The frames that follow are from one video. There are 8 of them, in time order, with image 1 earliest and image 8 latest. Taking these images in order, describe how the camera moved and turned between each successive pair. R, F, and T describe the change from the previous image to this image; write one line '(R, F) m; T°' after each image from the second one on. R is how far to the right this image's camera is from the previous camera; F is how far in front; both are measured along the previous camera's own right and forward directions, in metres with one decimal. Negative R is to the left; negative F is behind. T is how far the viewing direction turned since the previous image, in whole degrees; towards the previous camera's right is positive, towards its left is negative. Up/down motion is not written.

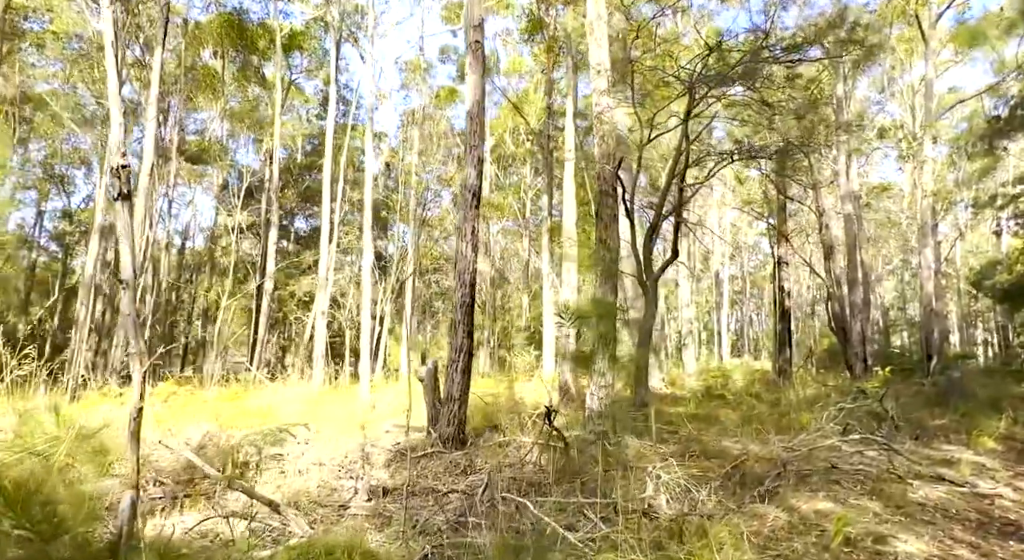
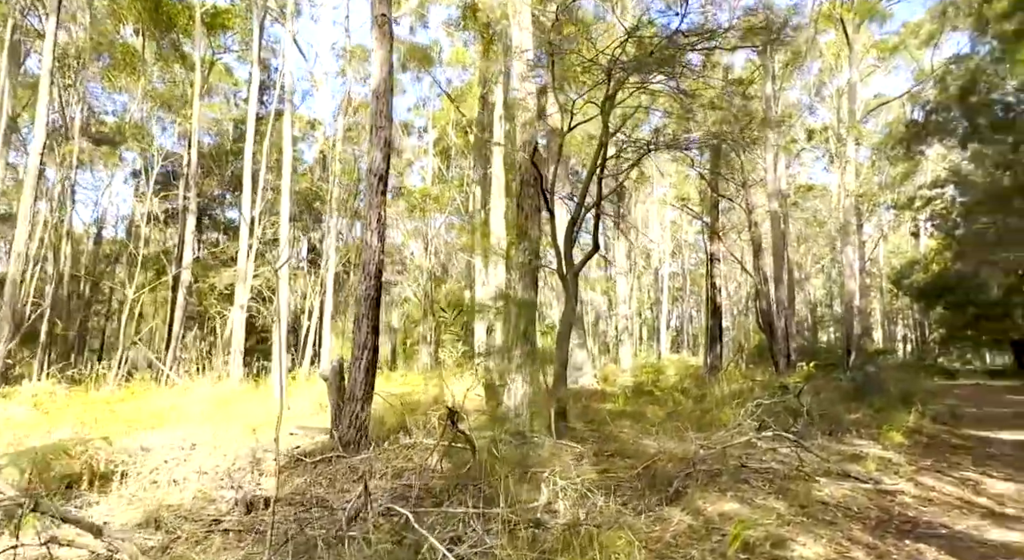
(+0.5, +0.4) m; +5°
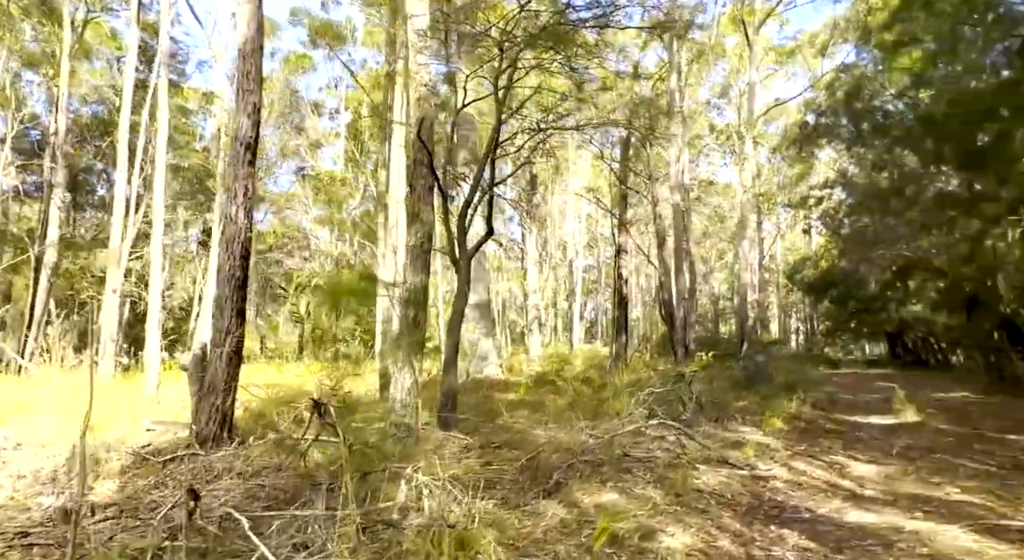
(+0.4, +0.3) m; +8°
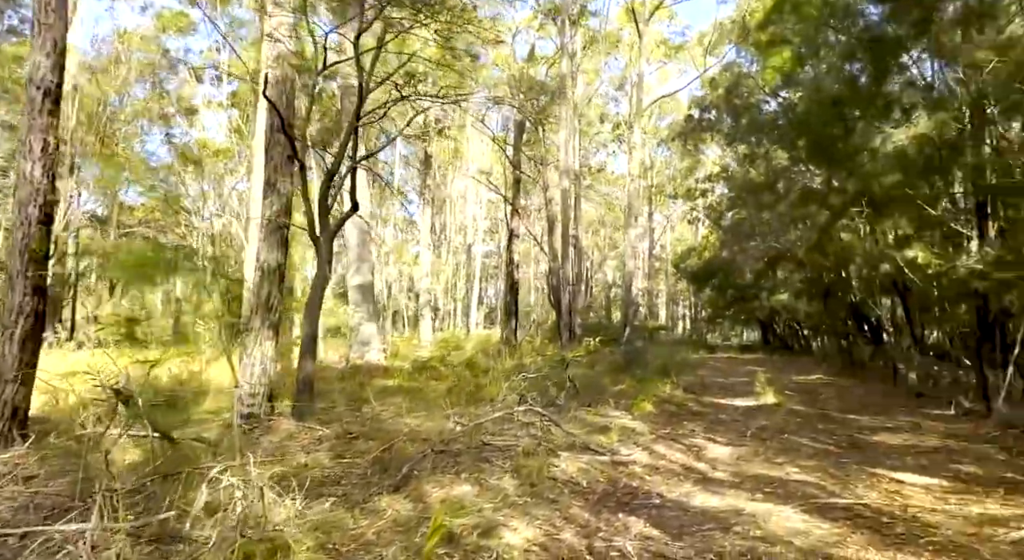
(+0.5, +0.3) m; +9°
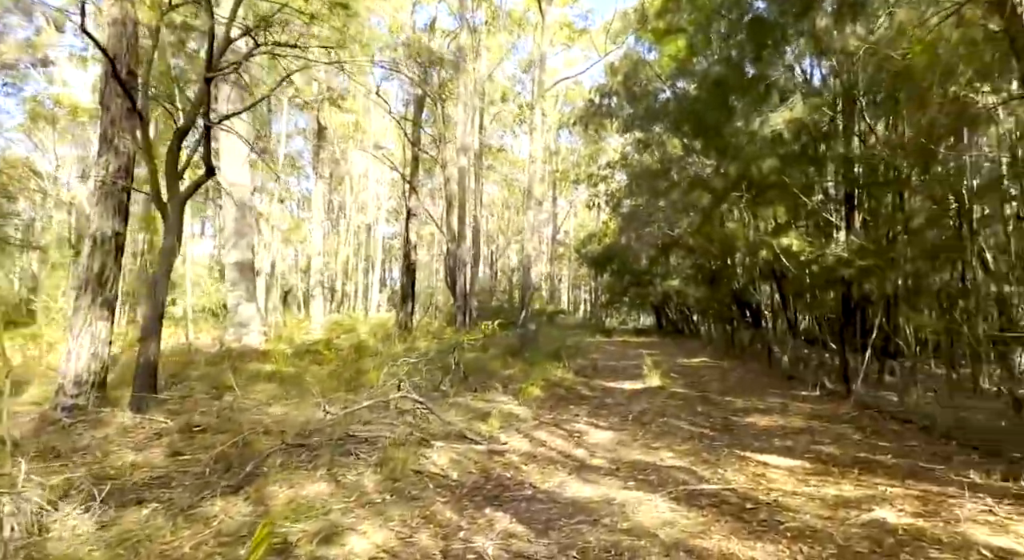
(+0.3, +0.4) m; +9°
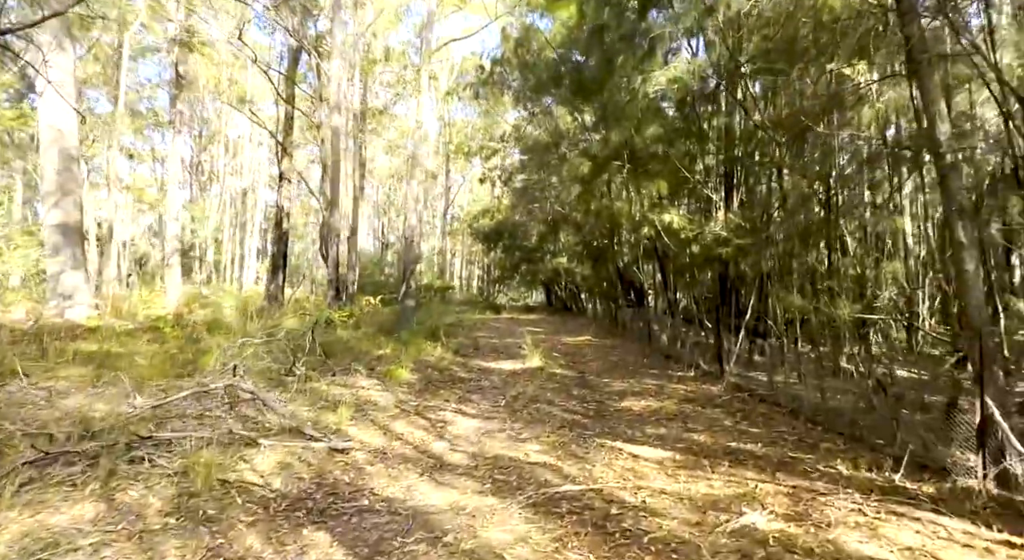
(+0.4, +0.7) m; +10°
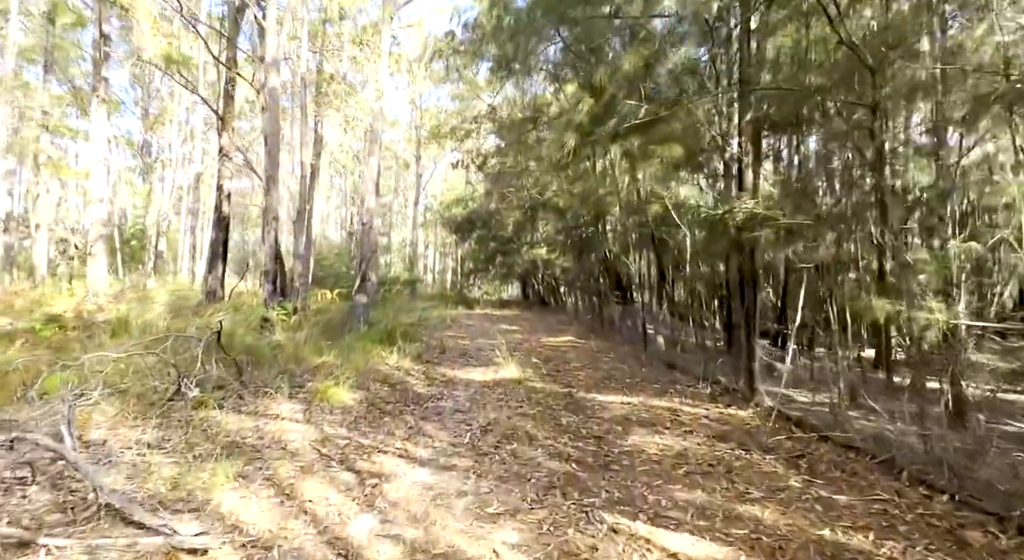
(+0.1, +1.8) m; +2°
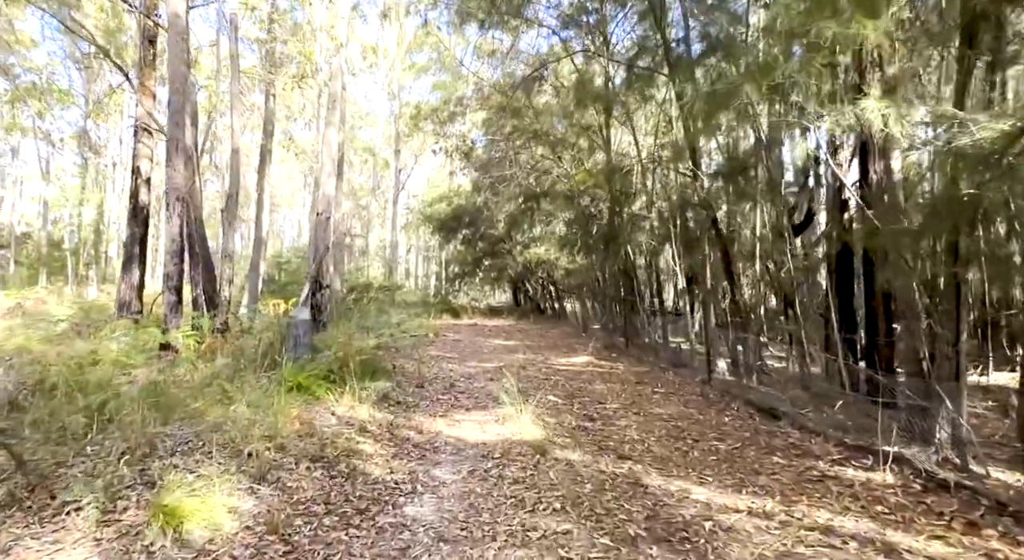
(-0.3, +3.0) m; +1°
